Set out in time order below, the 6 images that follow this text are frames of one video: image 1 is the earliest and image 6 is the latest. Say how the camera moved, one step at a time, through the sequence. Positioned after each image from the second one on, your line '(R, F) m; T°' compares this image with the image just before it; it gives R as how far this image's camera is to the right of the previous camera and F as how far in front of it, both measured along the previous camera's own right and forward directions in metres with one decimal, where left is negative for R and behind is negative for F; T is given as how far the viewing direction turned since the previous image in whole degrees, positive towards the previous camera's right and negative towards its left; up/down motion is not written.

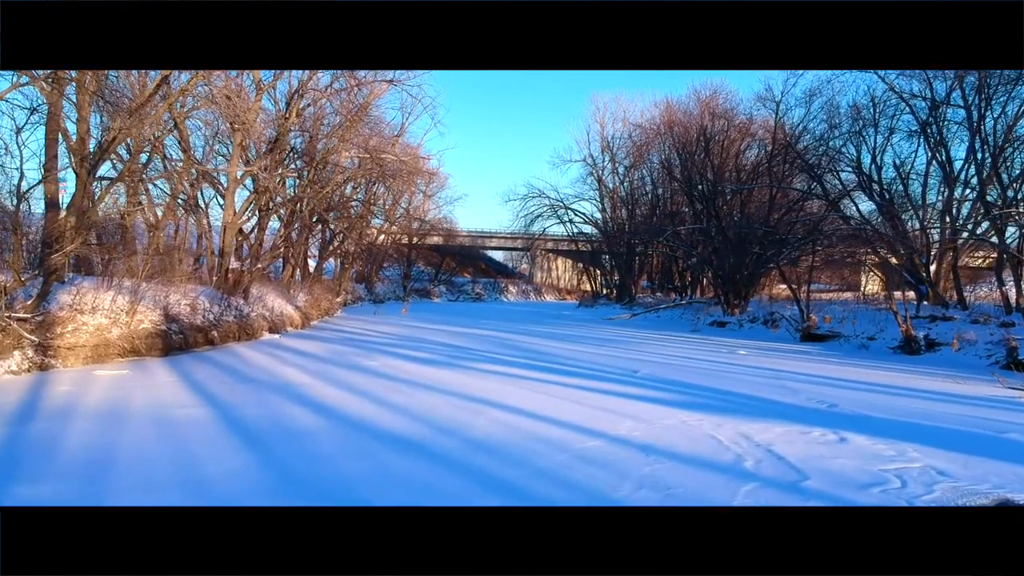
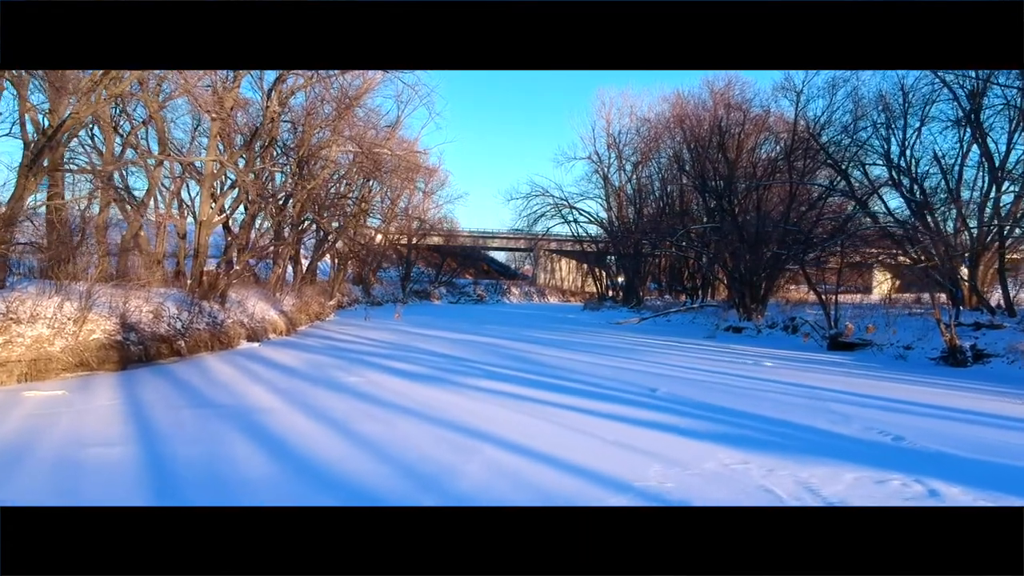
(0.0, +1.4) m; 0°
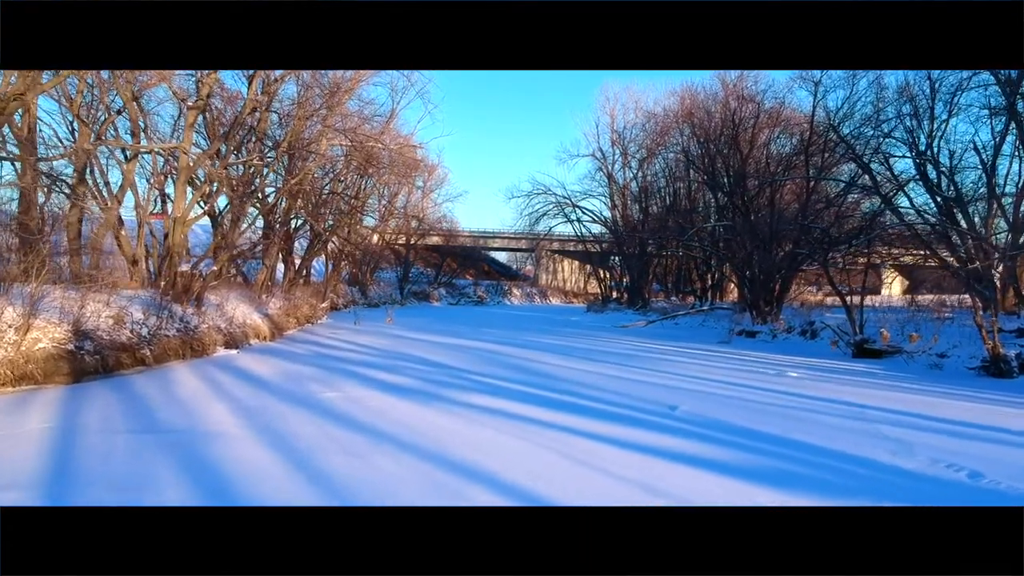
(0.0, +1.1) m; 0°
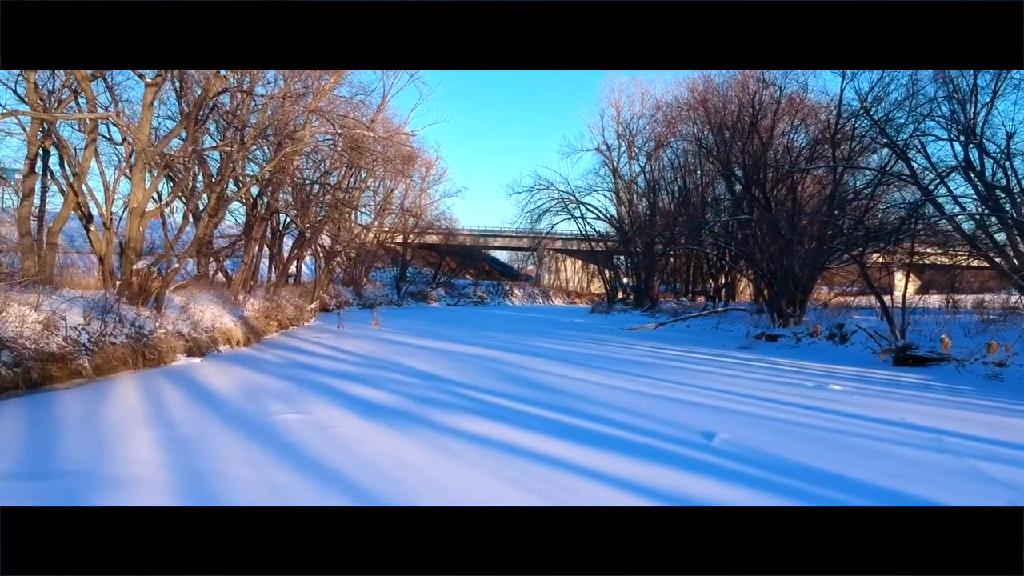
(0.0, +1.6) m; 0°
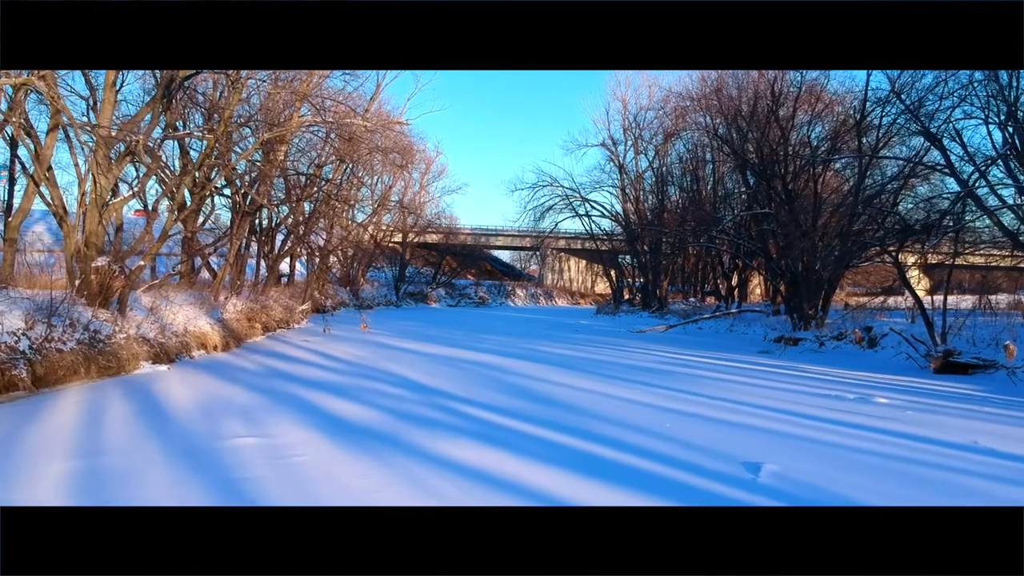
(0.0, +1.2) m; 0°
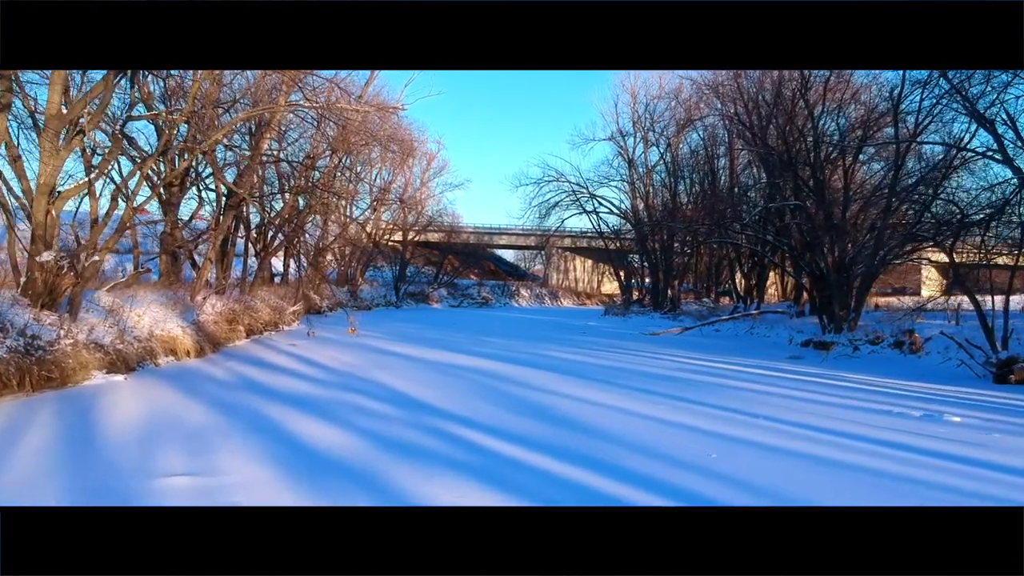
(0.0, +1.4) m; 0°
